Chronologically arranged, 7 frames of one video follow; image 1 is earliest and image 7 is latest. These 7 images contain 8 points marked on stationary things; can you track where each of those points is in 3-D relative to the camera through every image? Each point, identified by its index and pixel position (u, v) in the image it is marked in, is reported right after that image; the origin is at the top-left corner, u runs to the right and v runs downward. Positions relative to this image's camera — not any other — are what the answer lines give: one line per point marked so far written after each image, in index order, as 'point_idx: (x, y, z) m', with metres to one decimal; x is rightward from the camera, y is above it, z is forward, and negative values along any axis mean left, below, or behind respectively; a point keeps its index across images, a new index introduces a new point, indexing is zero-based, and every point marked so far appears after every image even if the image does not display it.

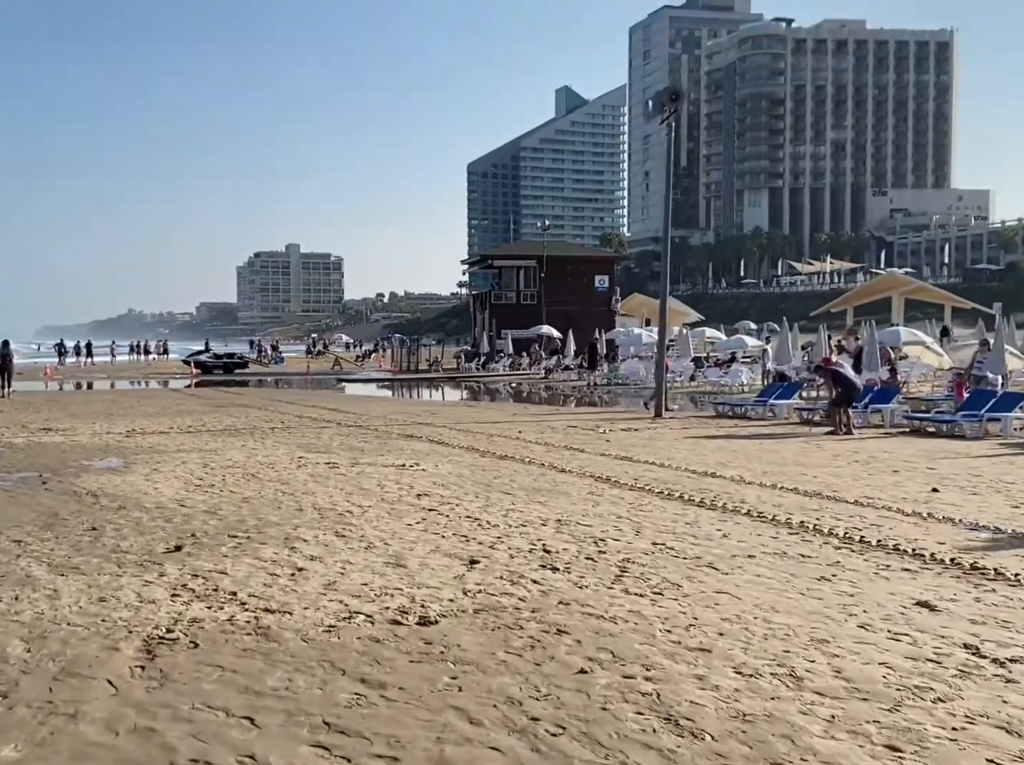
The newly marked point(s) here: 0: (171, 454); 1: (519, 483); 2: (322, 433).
0: (-4.6, -1.0, +14.8) m
1: (+0.1, -1.1, +11.6) m
2: (-3.3, -0.9, +18.7) m
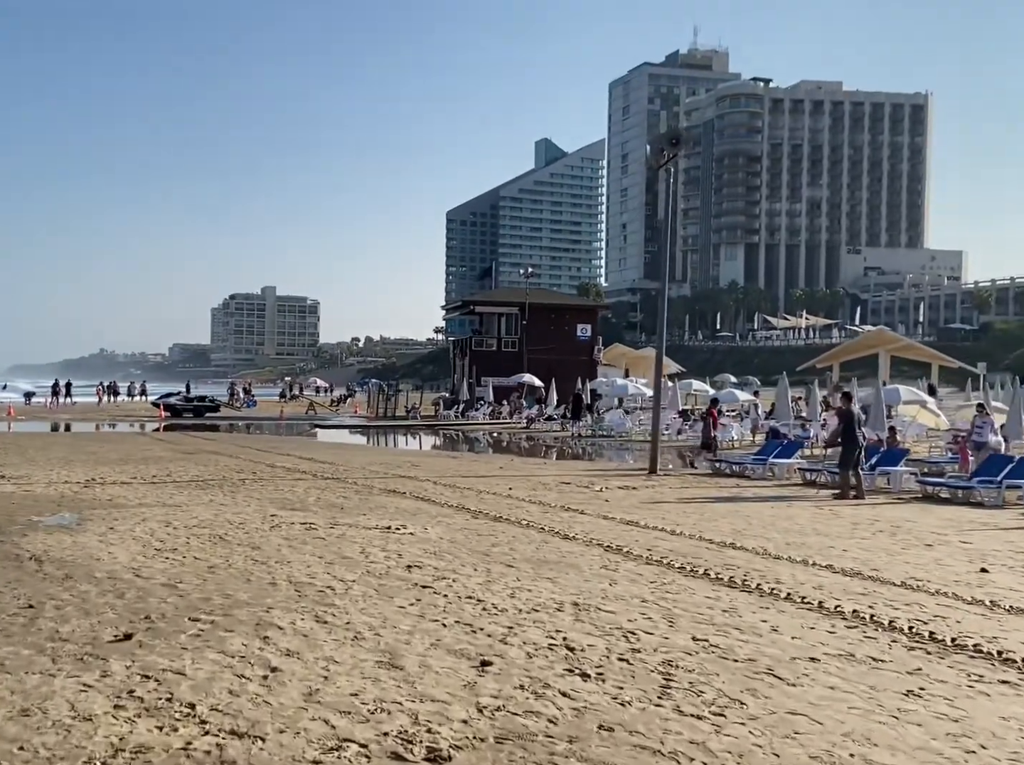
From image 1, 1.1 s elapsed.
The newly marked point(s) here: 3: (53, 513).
0: (-4.7, -1.6, +13.4) m
1: (+0.1, -1.6, +10.4) m
2: (-3.4, -1.7, +17.4) m
3: (-5.6, -1.6, +13.2) m
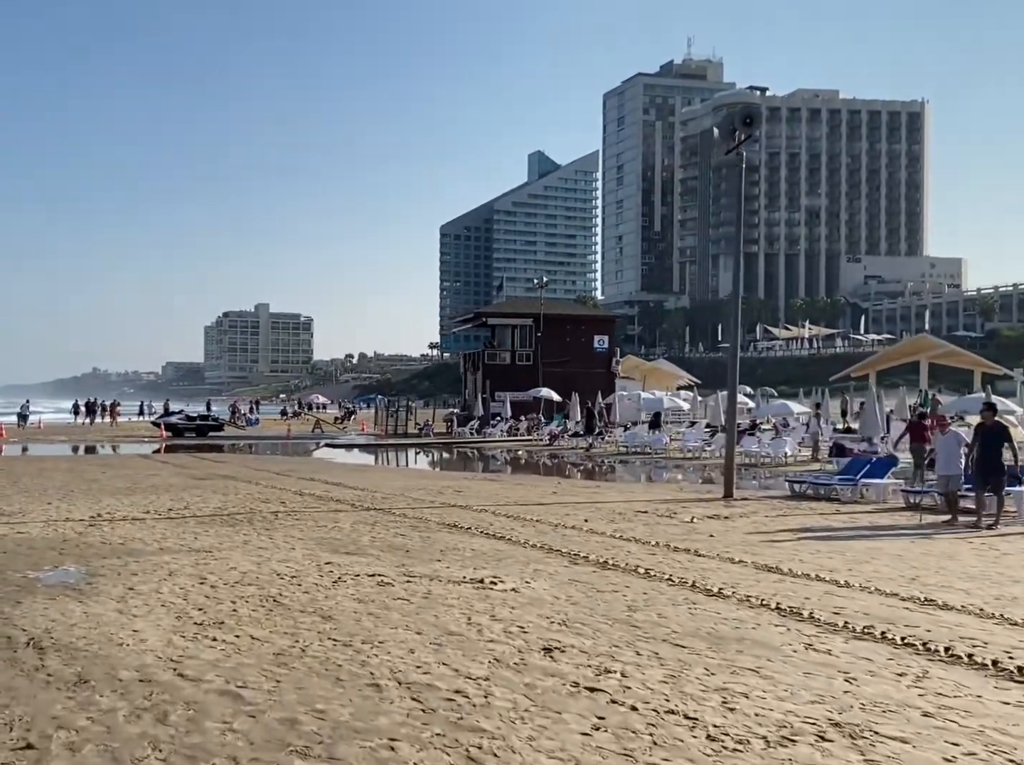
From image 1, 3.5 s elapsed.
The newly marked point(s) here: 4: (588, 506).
0: (-3.6, -1.8, +10.9) m
1: (+1.2, -1.7, +7.9) m
2: (-2.4, -1.9, +14.9) m
3: (-4.5, -1.8, +10.6) m
4: (+1.2, -2.0, +17.6) m
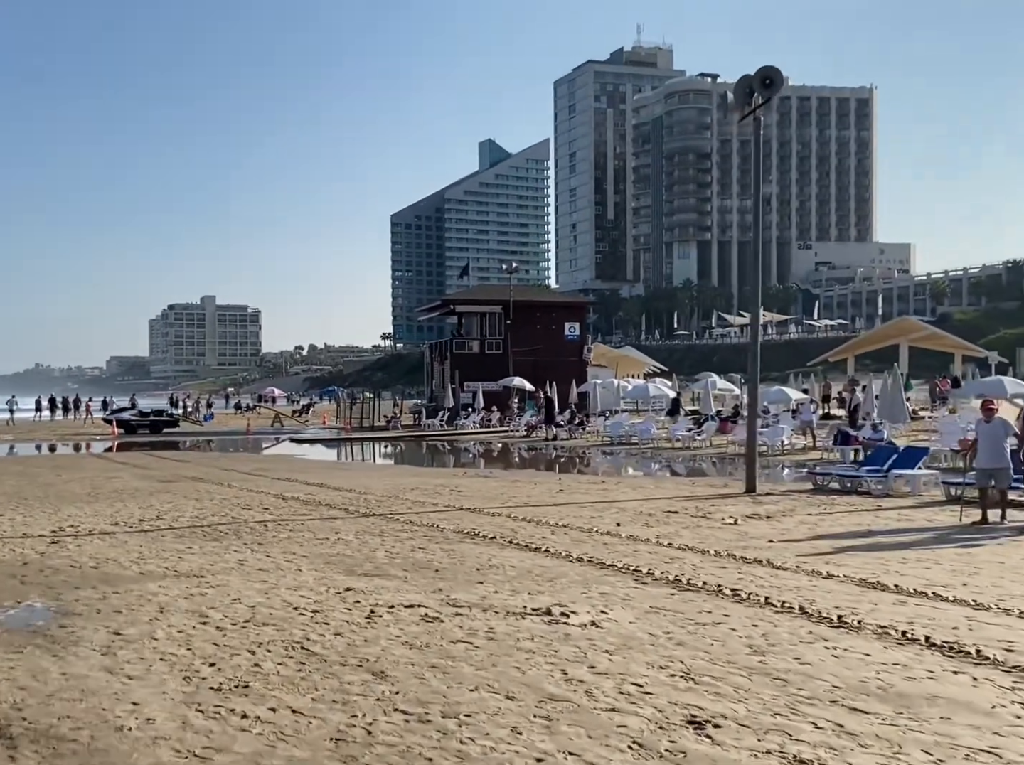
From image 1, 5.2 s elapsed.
0: (-3.2, -1.7, +9.0) m
1: (+1.8, -1.6, +6.2) m
2: (-2.1, -1.8, +13.1) m
3: (-4.0, -1.8, +8.7) m
4: (+1.4, -1.8, +16.0) m
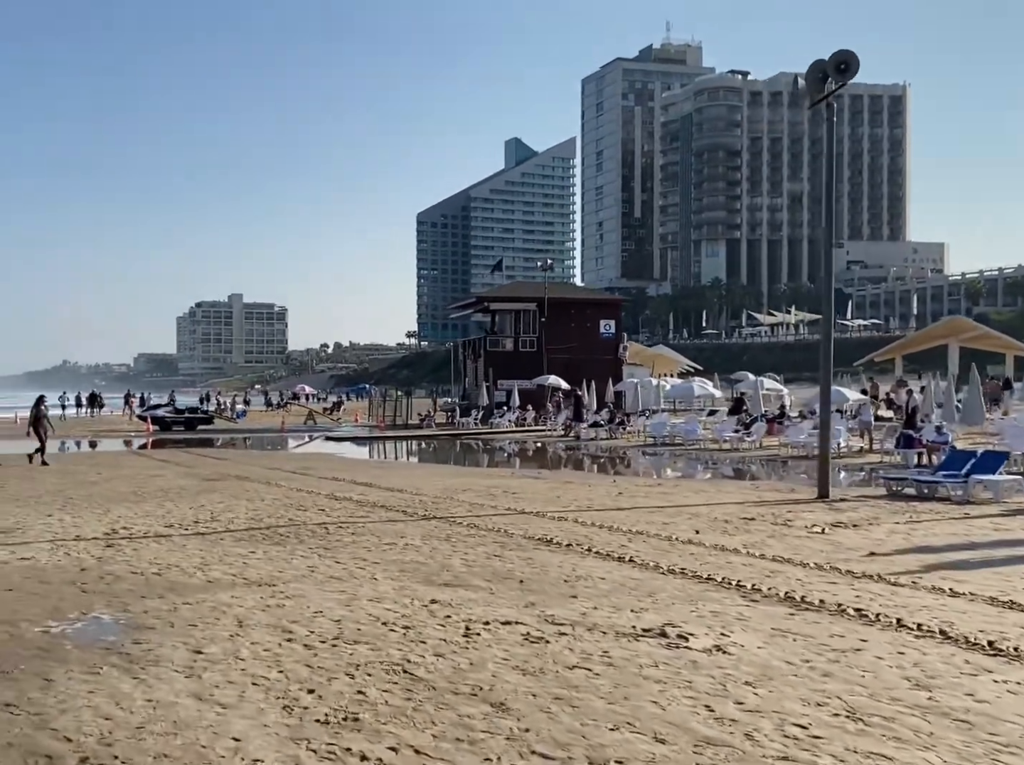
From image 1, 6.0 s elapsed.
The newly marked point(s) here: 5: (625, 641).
0: (-2.4, -1.7, +8.4) m
1: (+2.5, -1.6, +5.5) m
2: (-1.2, -1.8, +12.4) m
3: (-3.2, -1.7, +8.1) m
4: (+2.3, -1.8, +15.3) m
5: (+0.7, -1.7, +7.1) m
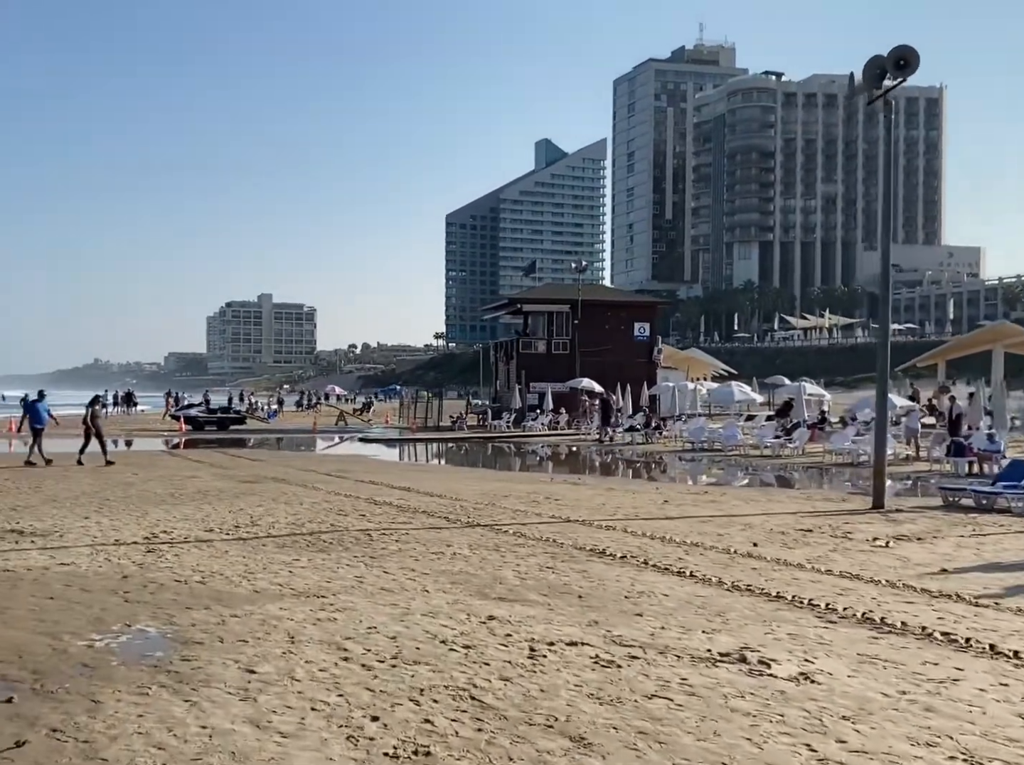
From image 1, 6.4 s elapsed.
0: (-1.9, -1.7, +8.1) m
1: (+2.9, -1.7, +5.0) m
2: (-0.7, -1.8, +12.0) m
3: (-2.8, -1.7, +7.8) m
4: (+3.0, -1.9, +14.8) m
5: (+1.1, -1.7, +6.6) m
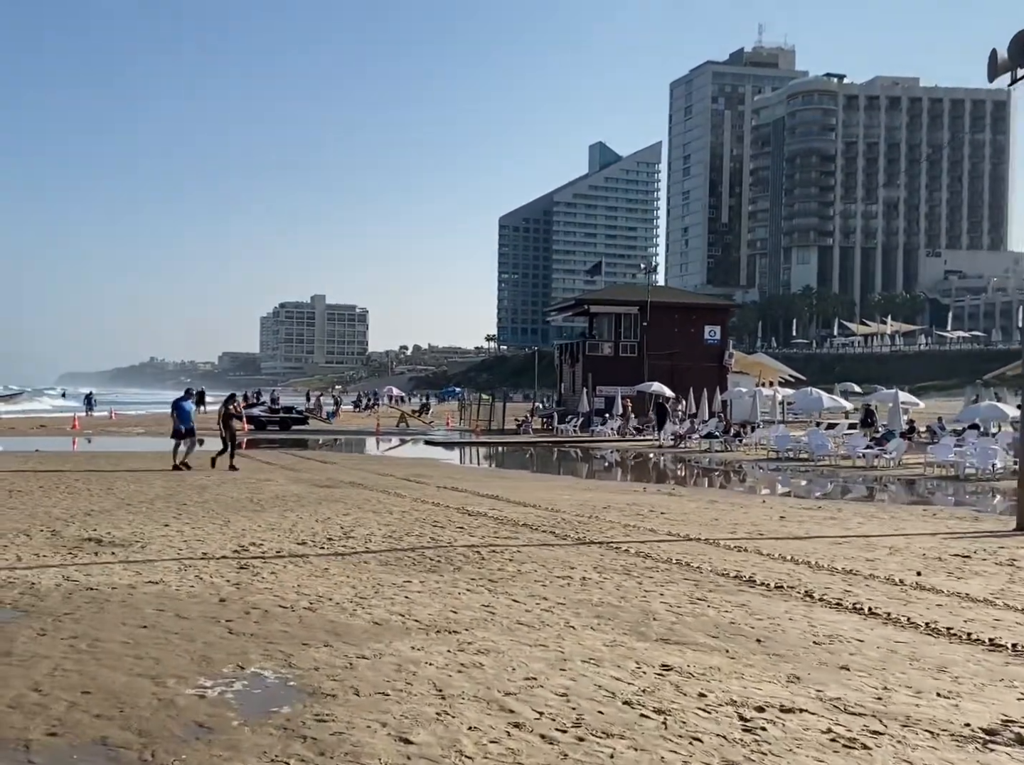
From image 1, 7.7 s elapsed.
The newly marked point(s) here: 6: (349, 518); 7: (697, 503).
0: (-0.8, -1.7, +6.8) m
1: (+3.9, -1.7, +3.6) m
2: (+0.6, -1.8, +10.7) m
3: (-1.7, -1.7, +6.6) m
4: (+4.4, -2.0, +13.3) m
5: (+2.2, -1.7, +5.2) m
6: (-2.2, -1.8, +14.7) m
7: (+3.2, -2.1, +18.9) m
